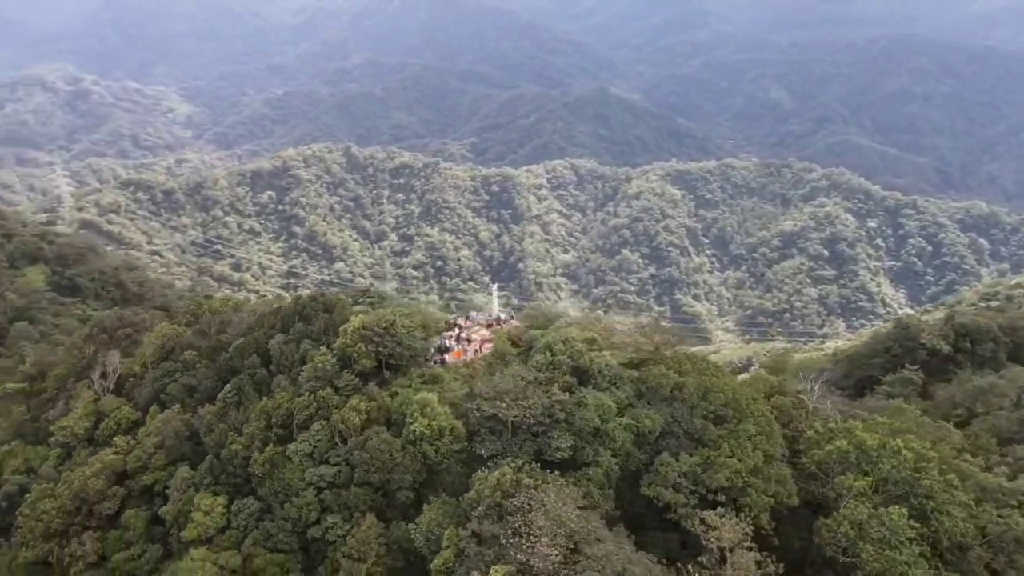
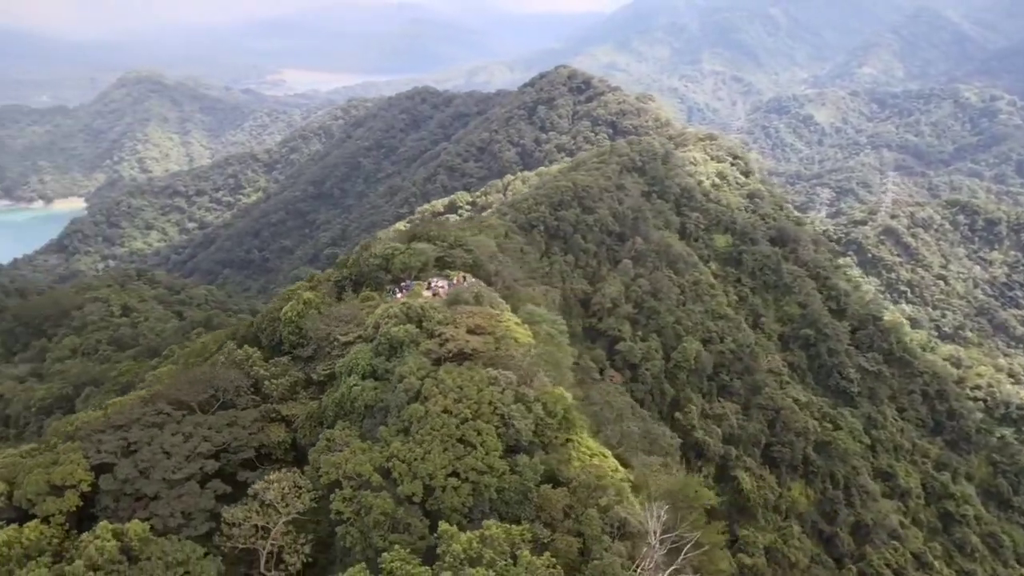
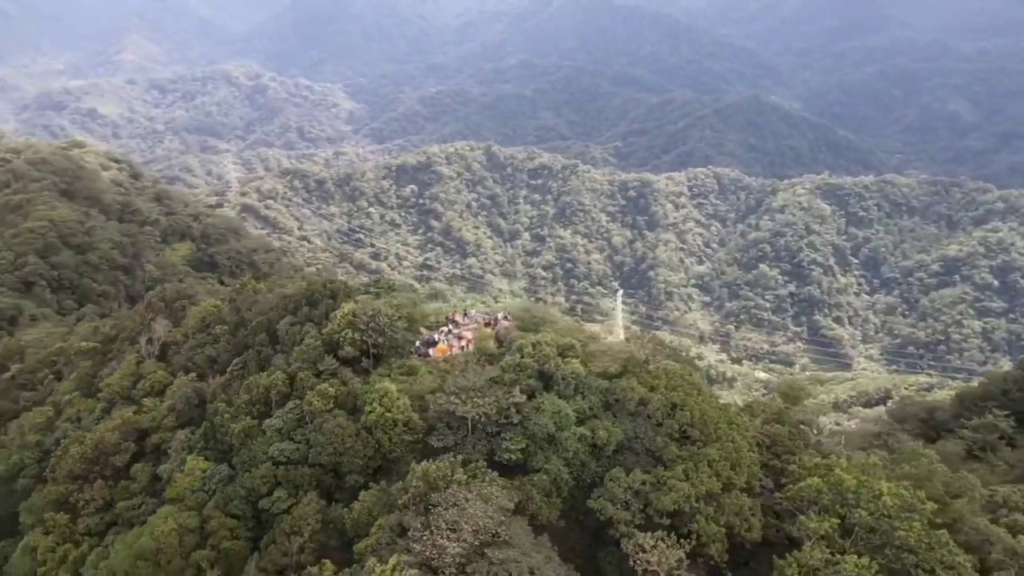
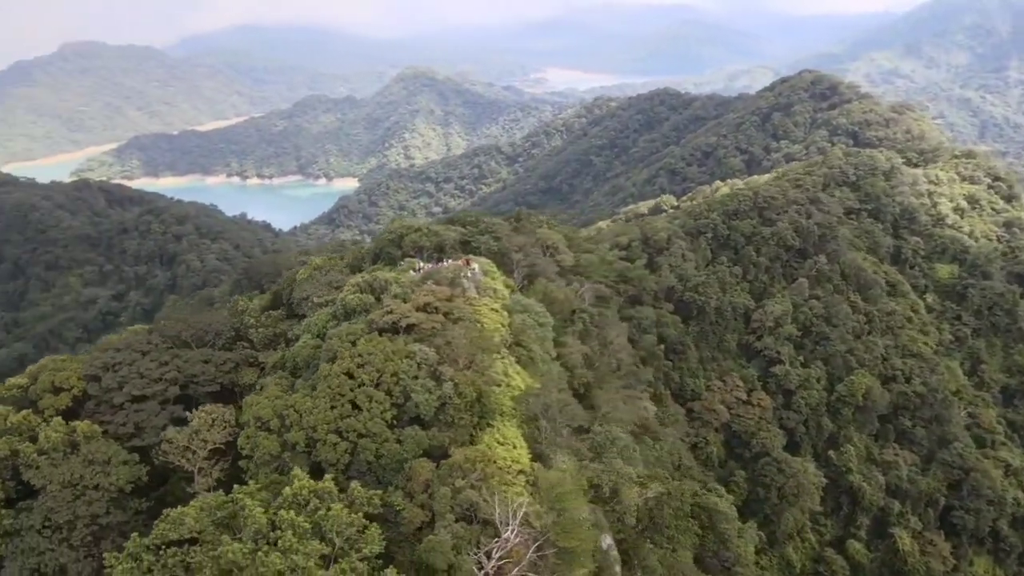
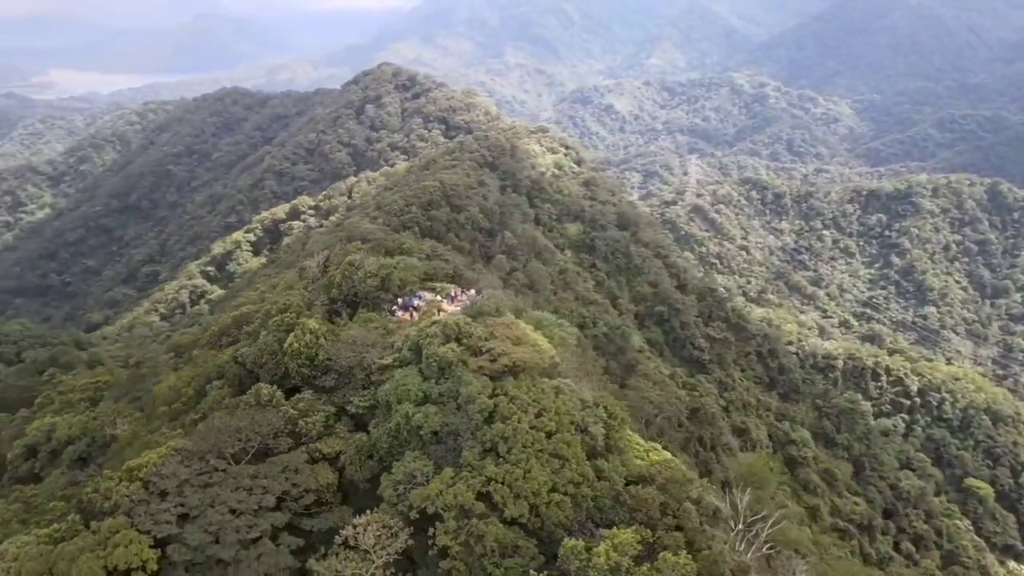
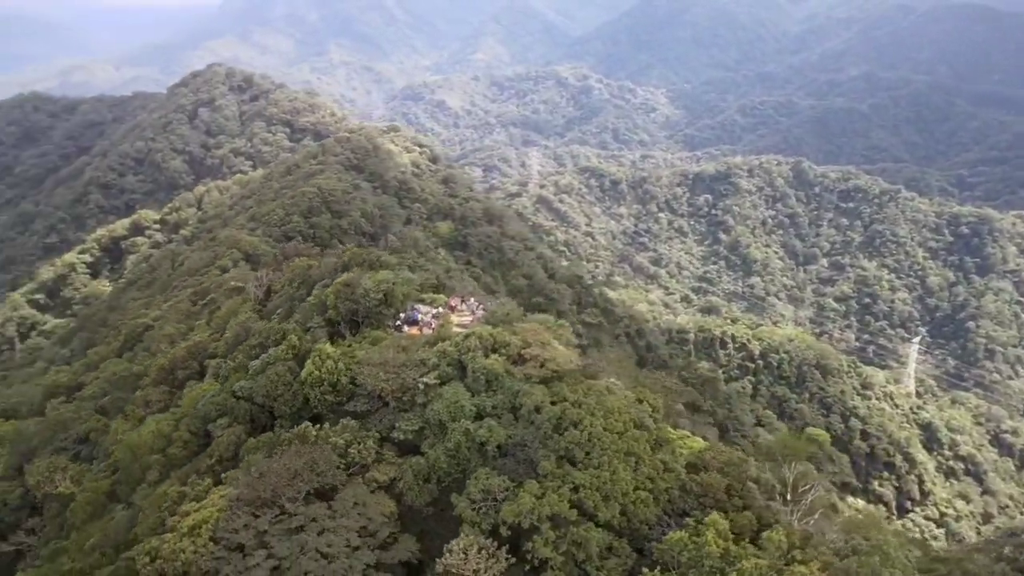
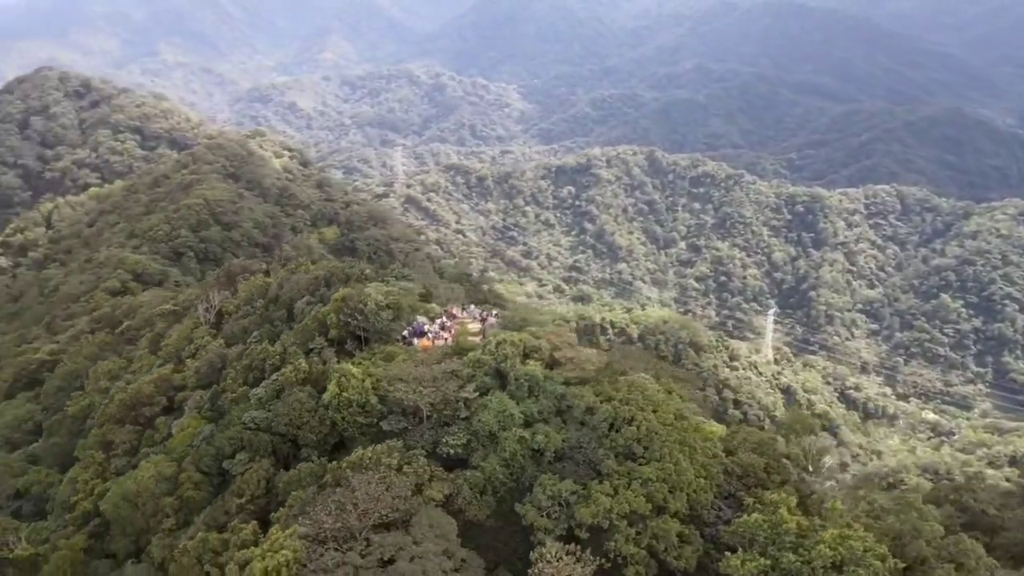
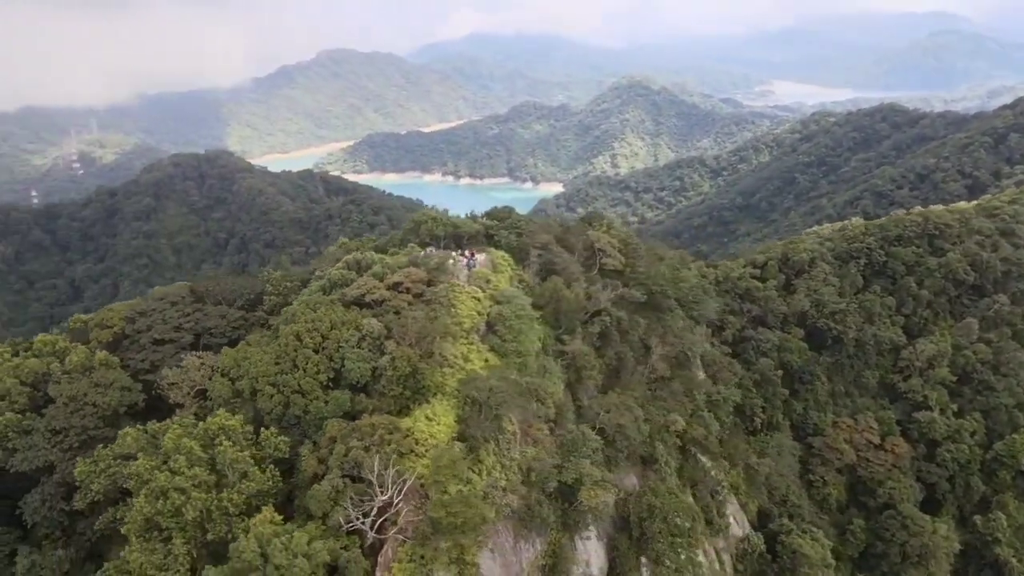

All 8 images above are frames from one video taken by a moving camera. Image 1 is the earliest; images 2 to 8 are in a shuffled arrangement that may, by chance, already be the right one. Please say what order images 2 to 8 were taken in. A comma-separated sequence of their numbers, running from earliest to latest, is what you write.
3, 7, 6, 5, 2, 4, 8
